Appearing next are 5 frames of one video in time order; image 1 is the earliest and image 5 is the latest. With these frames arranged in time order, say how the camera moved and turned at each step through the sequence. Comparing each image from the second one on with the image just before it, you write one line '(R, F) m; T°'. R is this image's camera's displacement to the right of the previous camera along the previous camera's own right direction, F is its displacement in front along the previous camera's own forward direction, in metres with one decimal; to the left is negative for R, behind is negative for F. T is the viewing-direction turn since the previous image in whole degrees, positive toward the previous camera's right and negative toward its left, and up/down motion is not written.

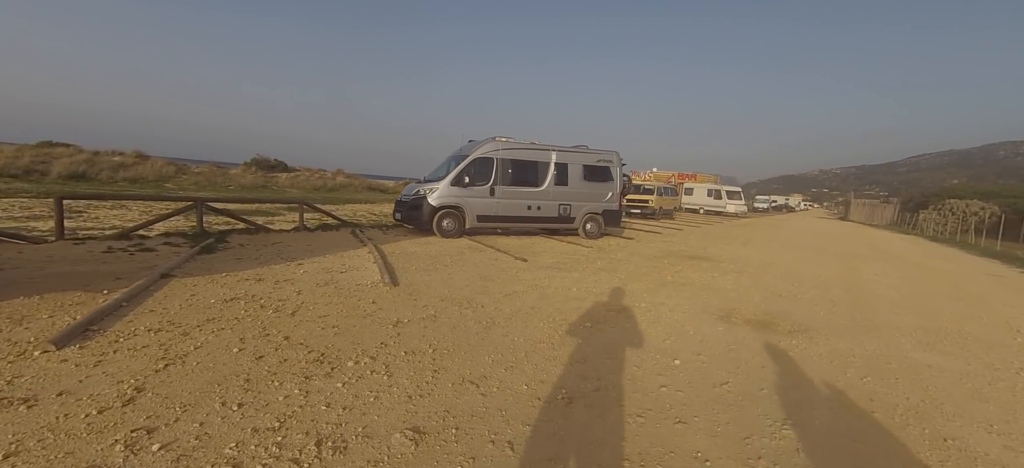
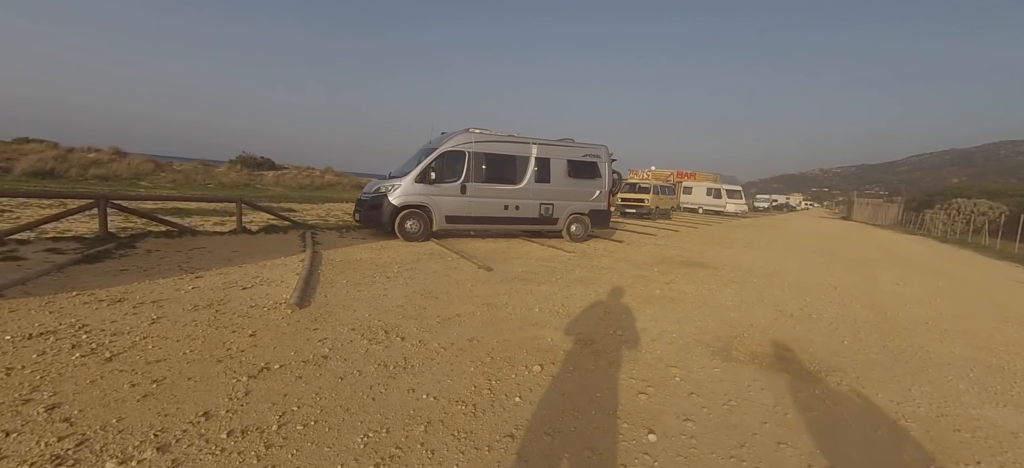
(+0.6, +1.3) m; 0°
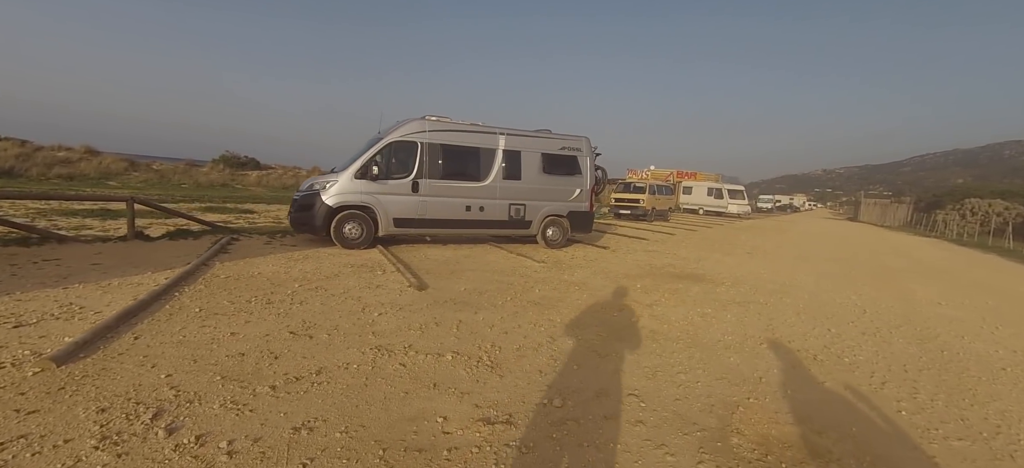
(+0.8, +1.6) m; 0°
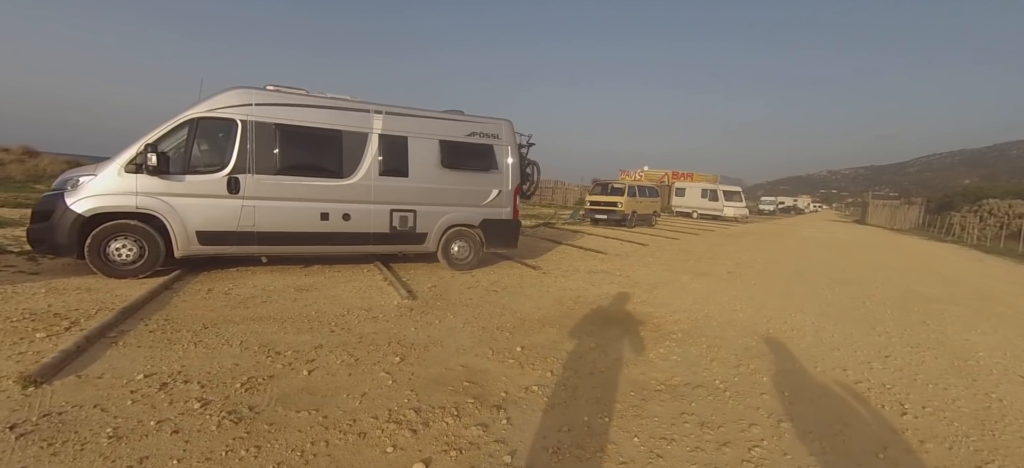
(+2.1, +2.8) m; 0°
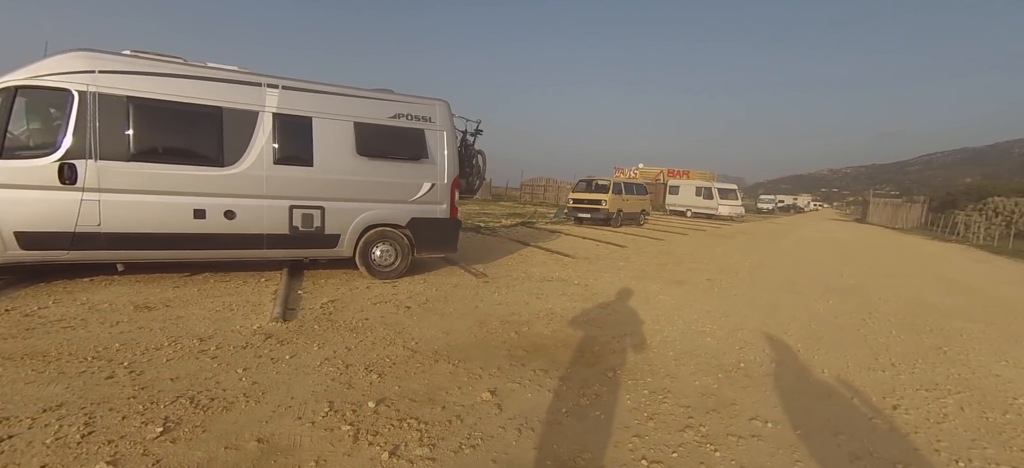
(+1.1, +1.3) m; 0°
